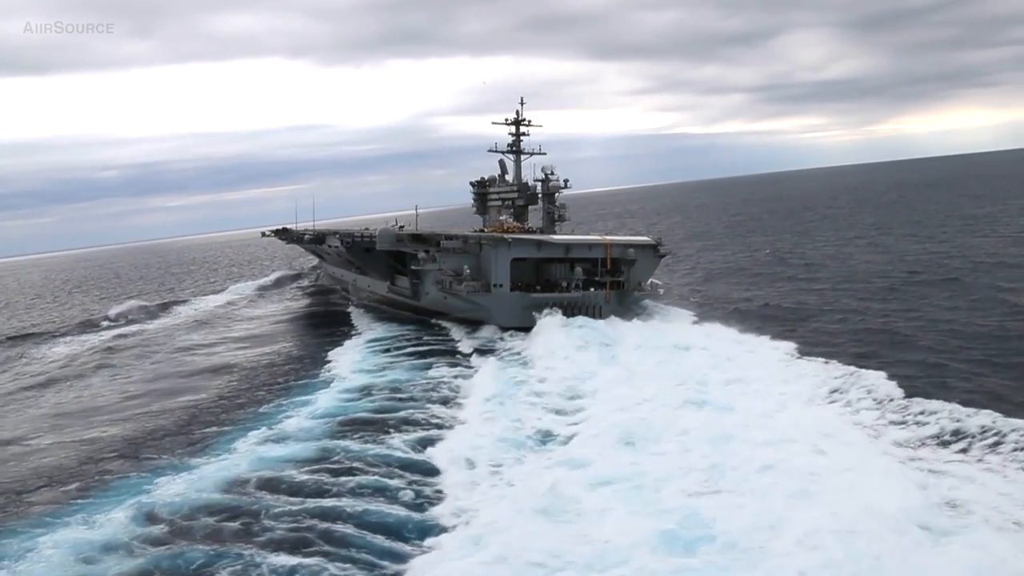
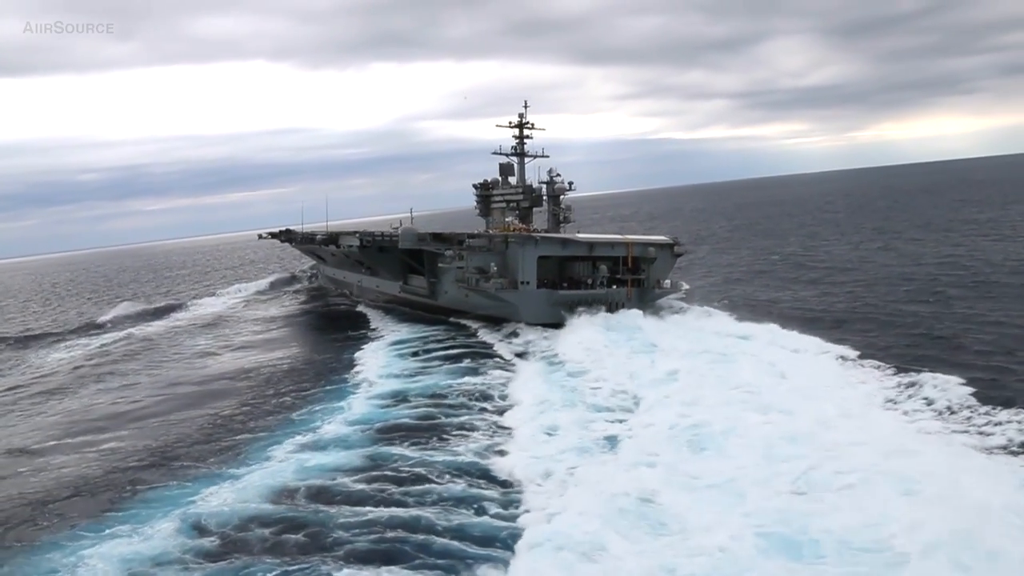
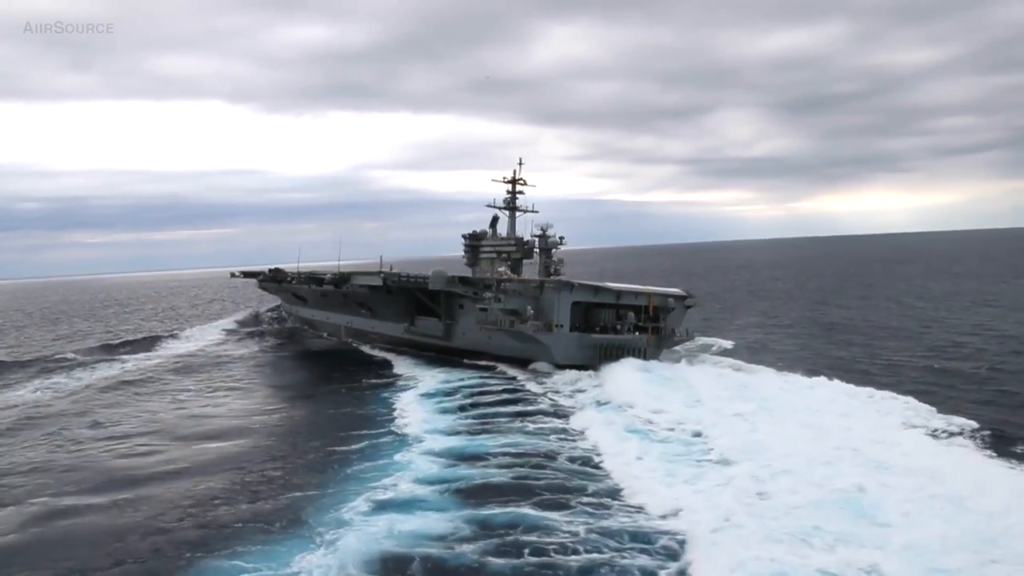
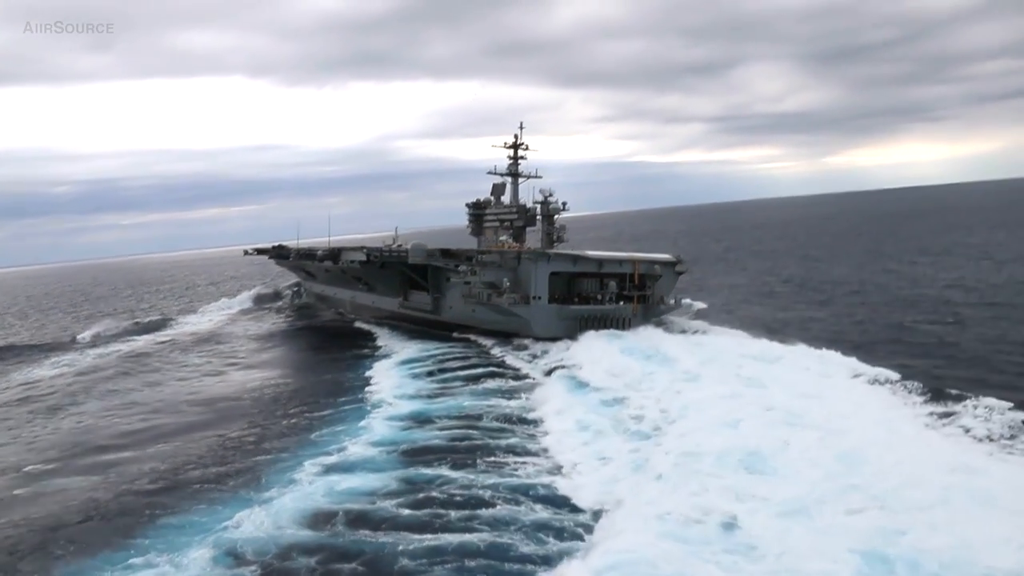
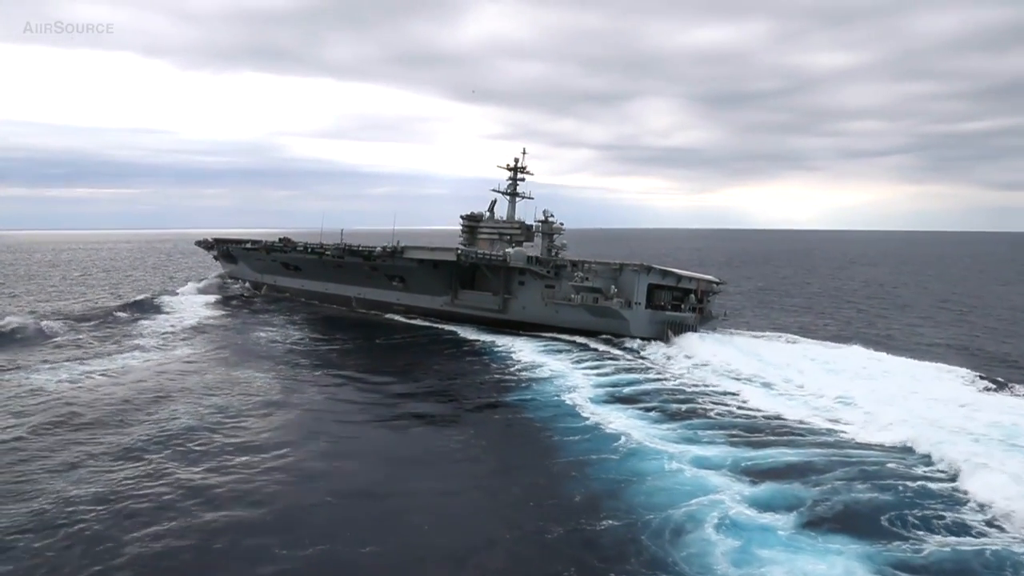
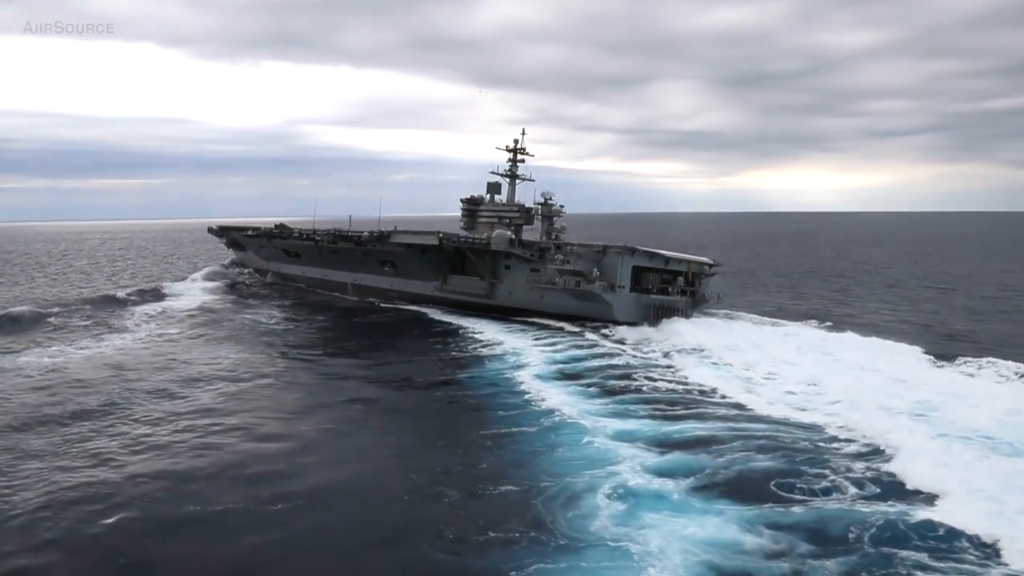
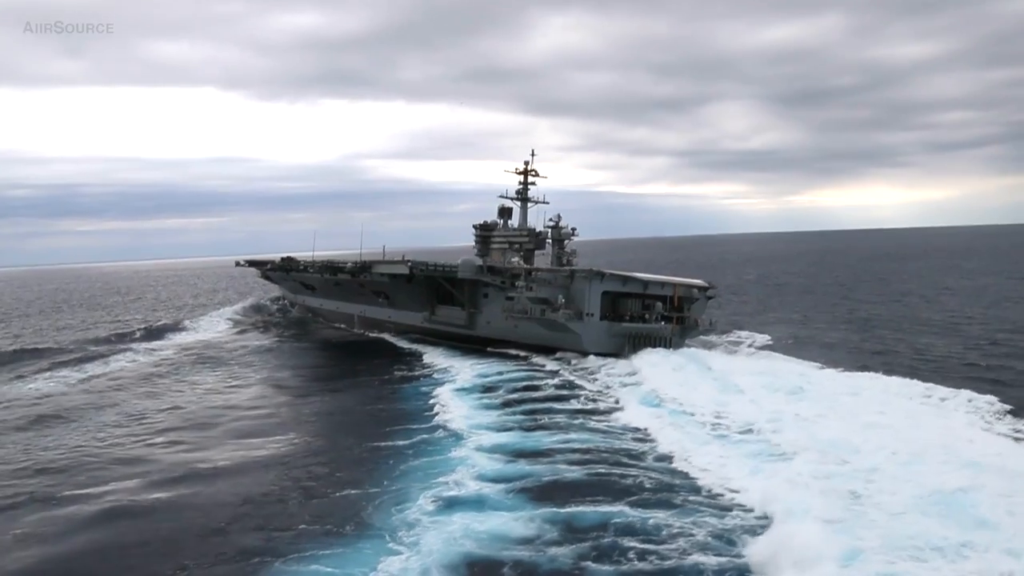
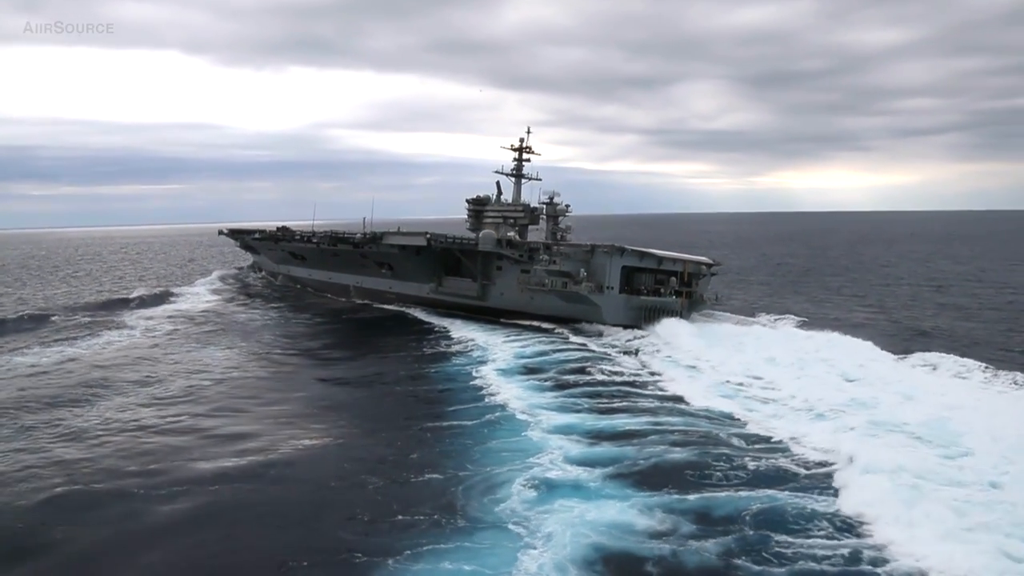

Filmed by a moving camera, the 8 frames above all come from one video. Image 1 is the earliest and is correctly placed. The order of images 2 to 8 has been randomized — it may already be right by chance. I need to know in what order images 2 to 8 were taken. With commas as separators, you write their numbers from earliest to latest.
2, 4, 3, 7, 8, 6, 5
